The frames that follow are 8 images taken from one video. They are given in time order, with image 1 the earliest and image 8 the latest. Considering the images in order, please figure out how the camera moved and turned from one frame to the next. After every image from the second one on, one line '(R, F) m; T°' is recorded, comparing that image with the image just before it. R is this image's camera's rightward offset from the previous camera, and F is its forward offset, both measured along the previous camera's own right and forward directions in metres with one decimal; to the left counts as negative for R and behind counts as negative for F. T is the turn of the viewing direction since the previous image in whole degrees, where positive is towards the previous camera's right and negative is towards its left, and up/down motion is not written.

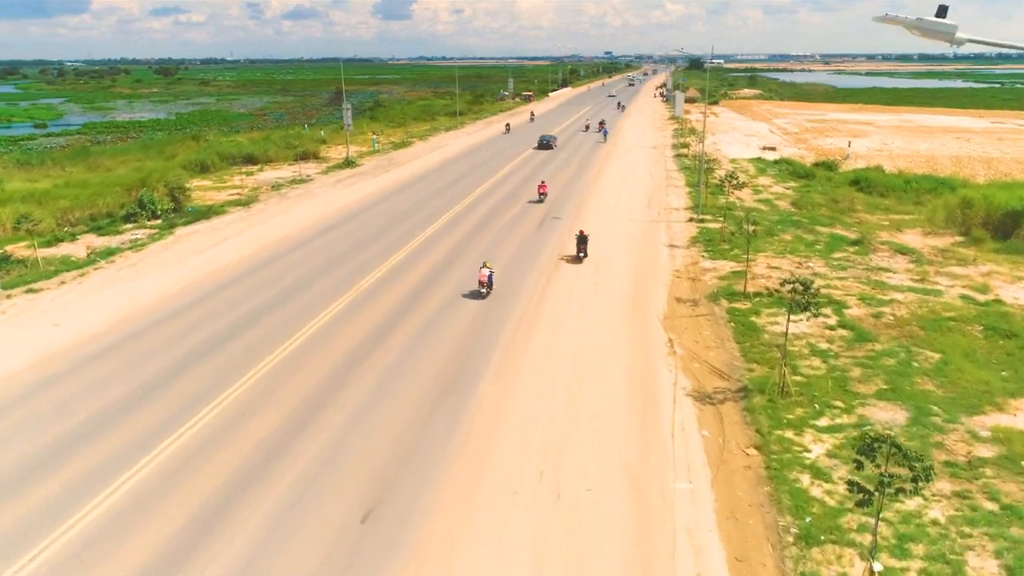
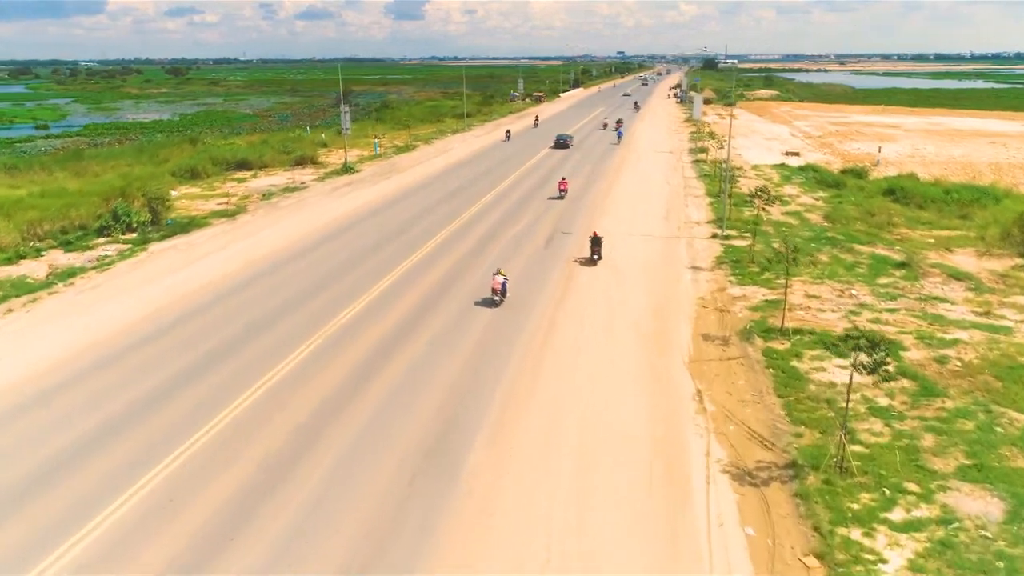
(+0.2, +2.4) m; -1°
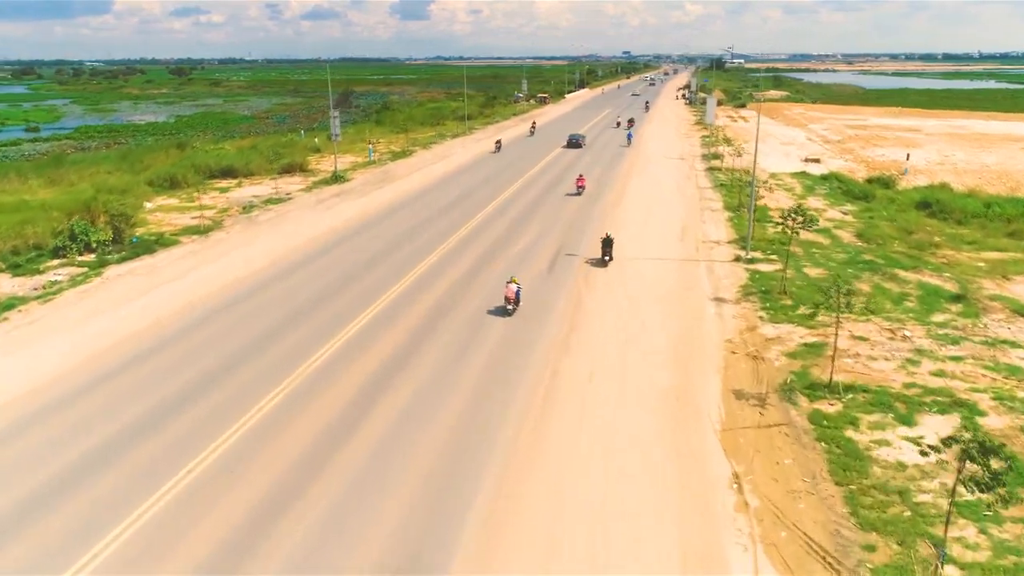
(+0.2, +2.6) m; 0°
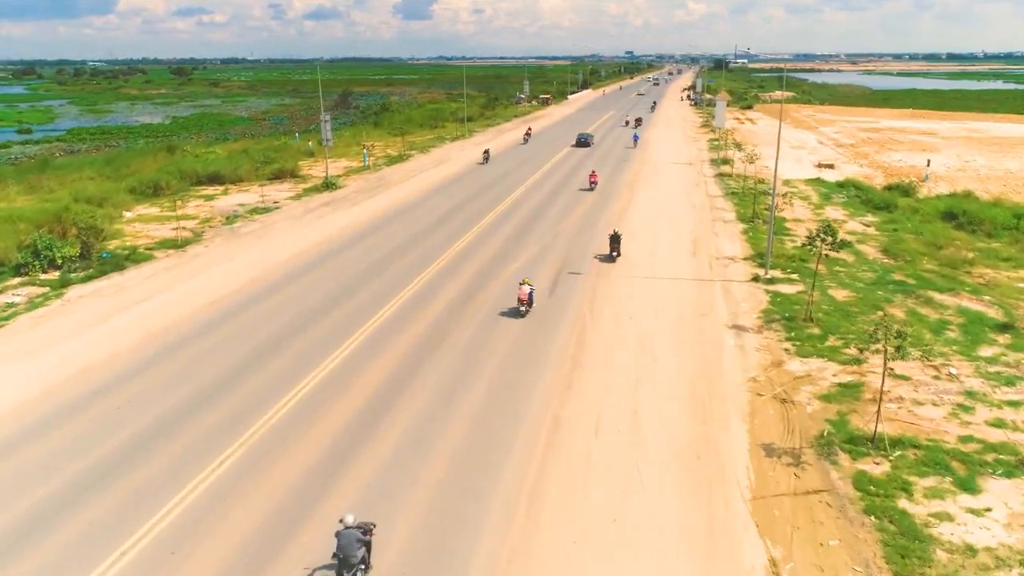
(+0.1, +1.8) m; 0°
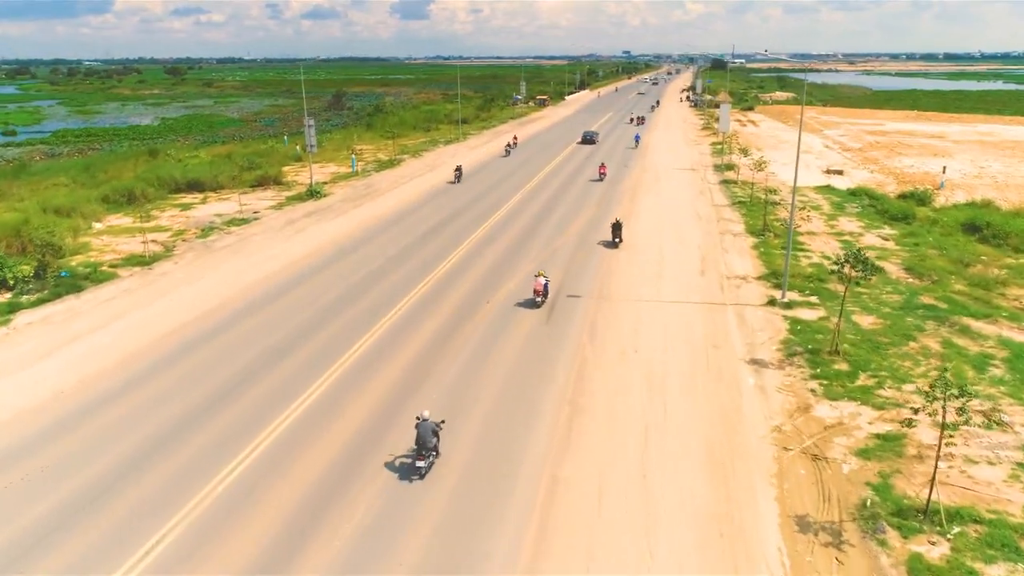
(+0.1, +1.8) m; 0°
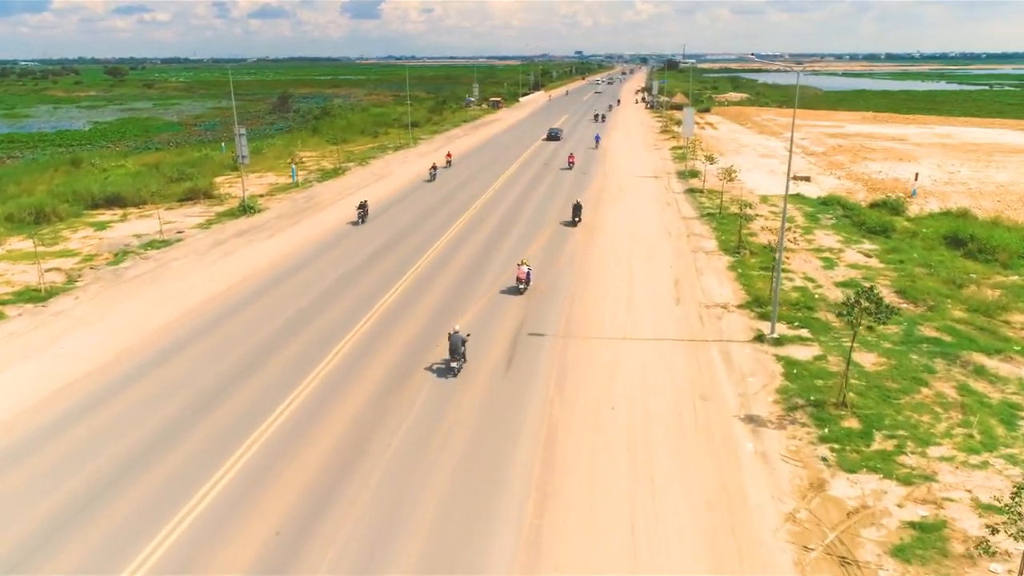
(+0.1, +2.5) m; +3°
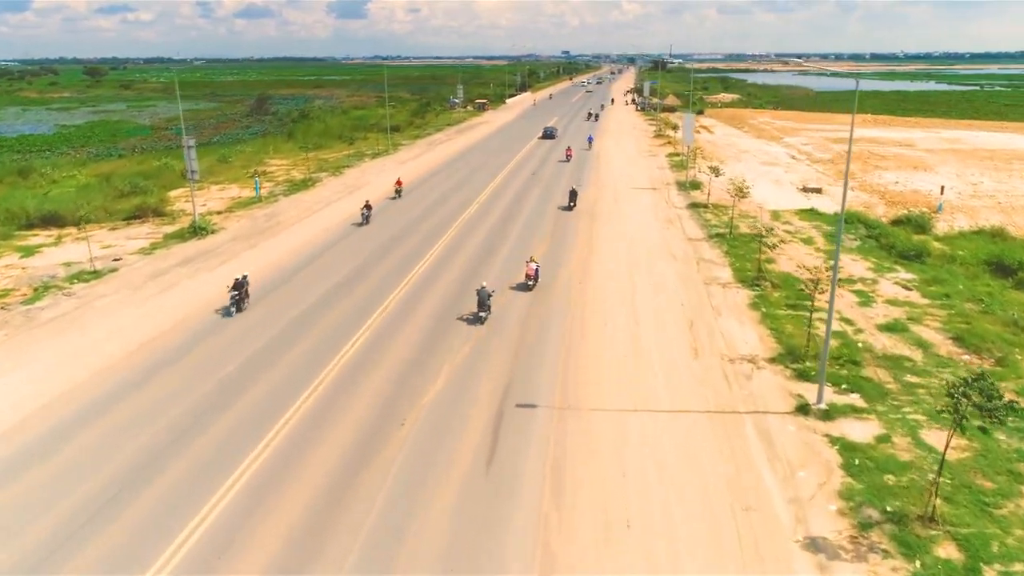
(+0.1, +3.3) m; +1°
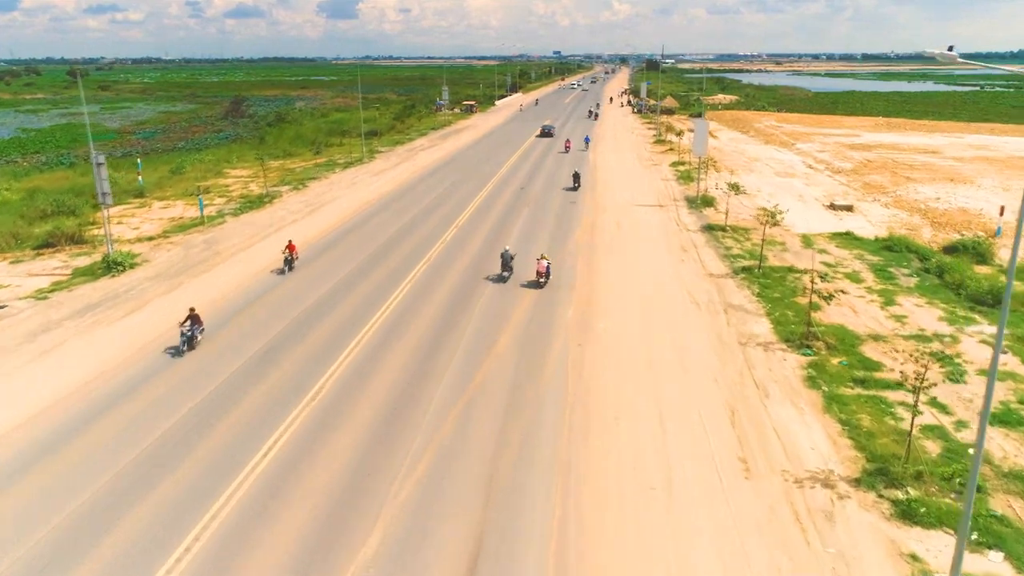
(+0.3, +4.7) m; +1°
